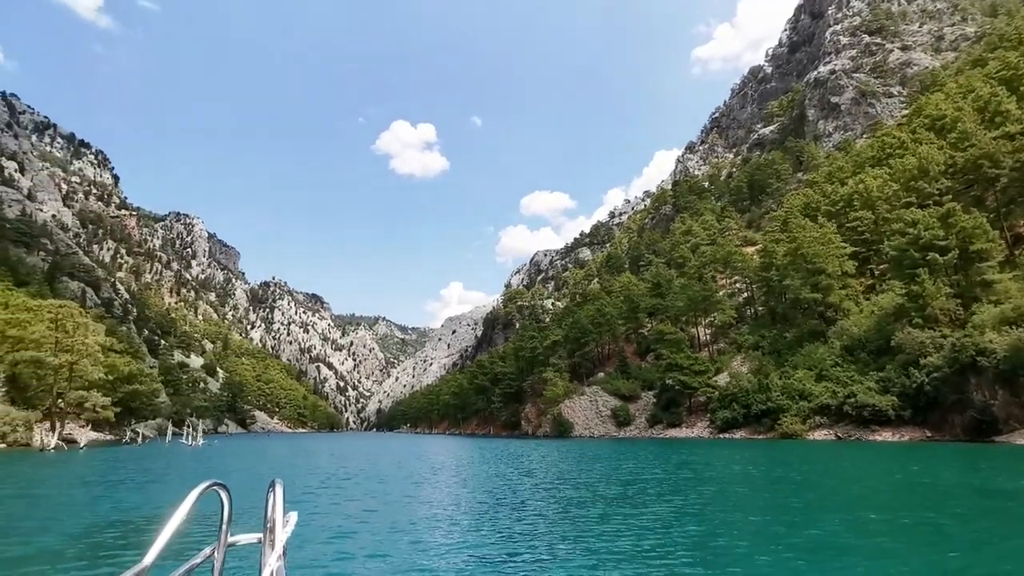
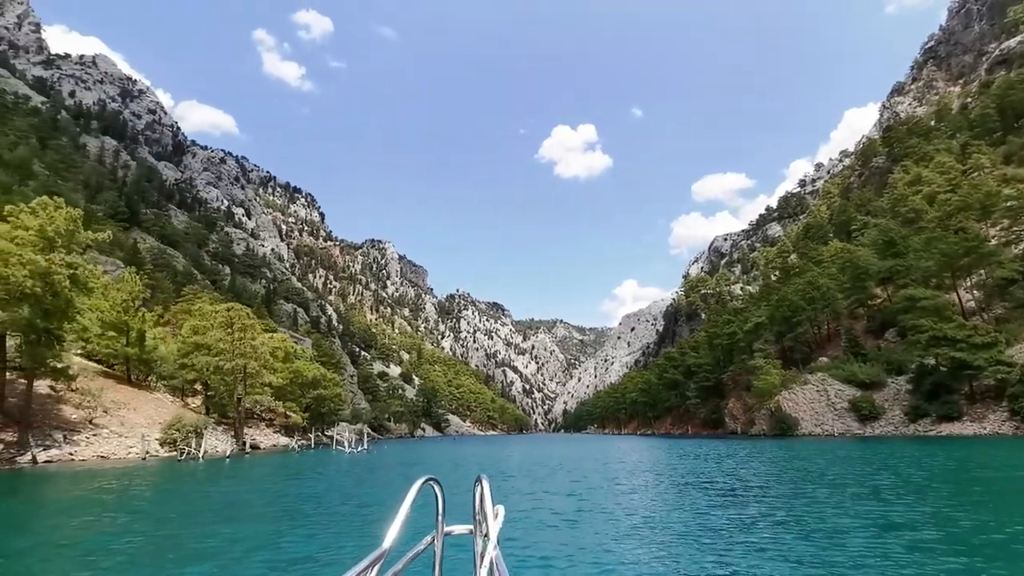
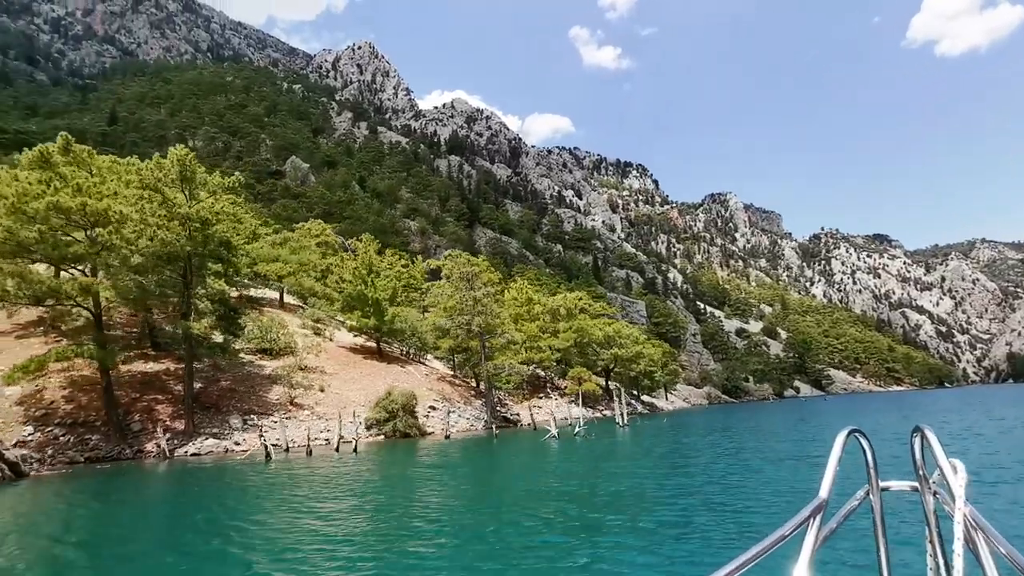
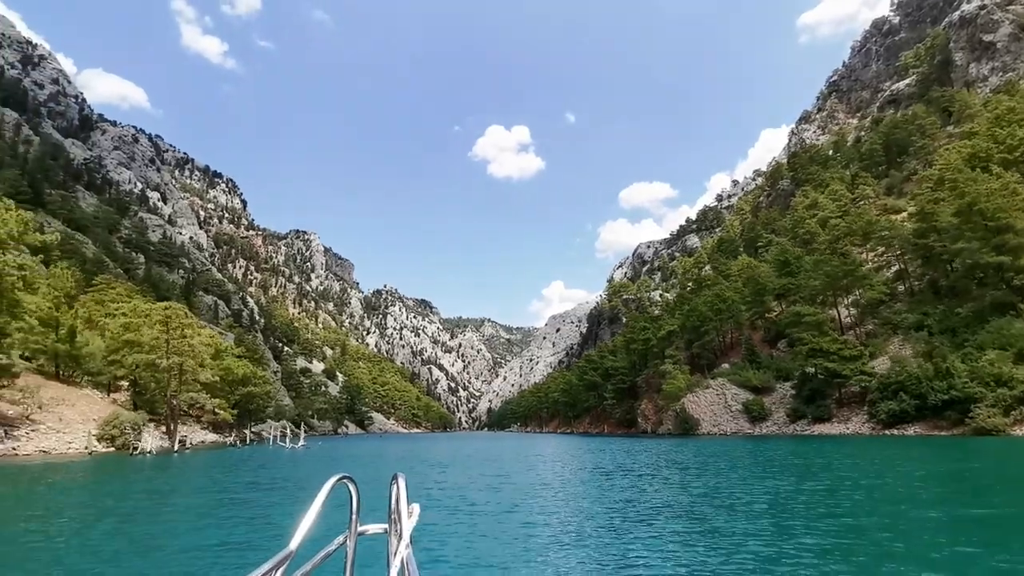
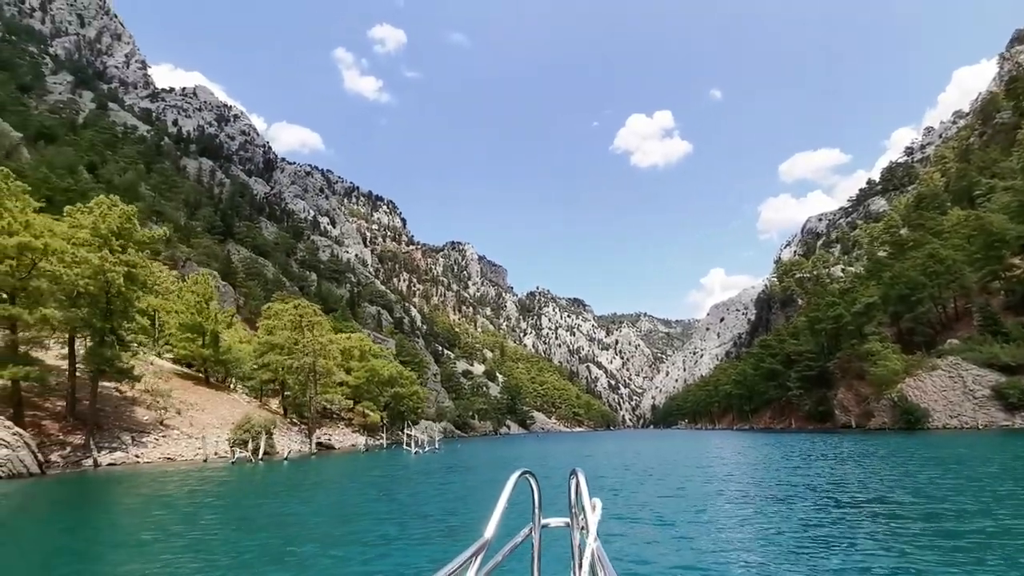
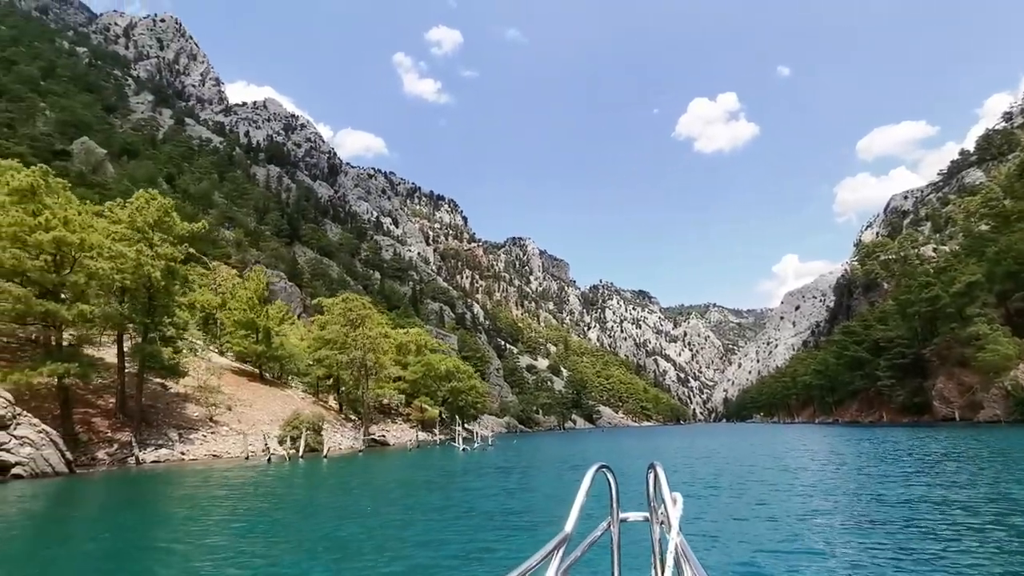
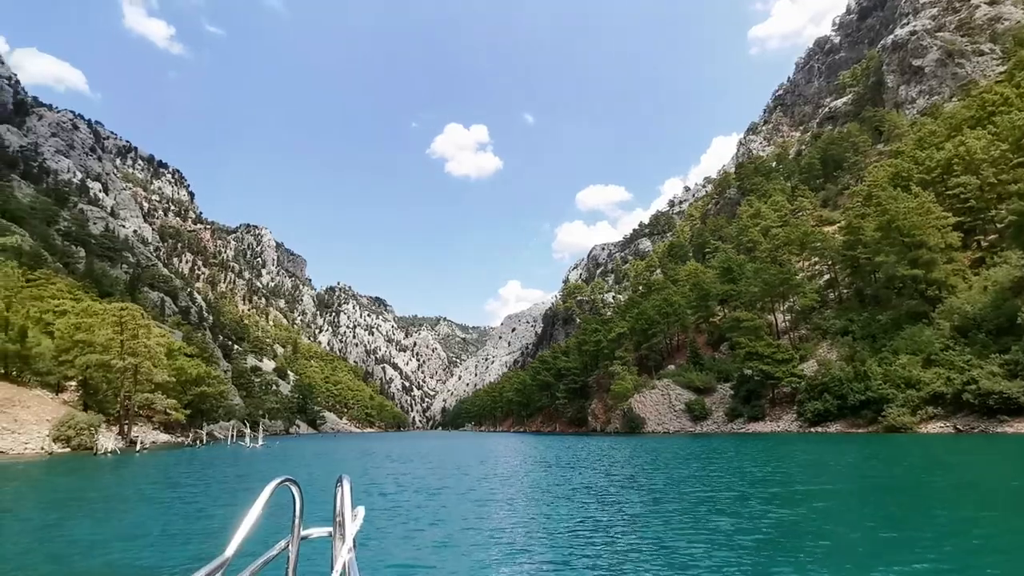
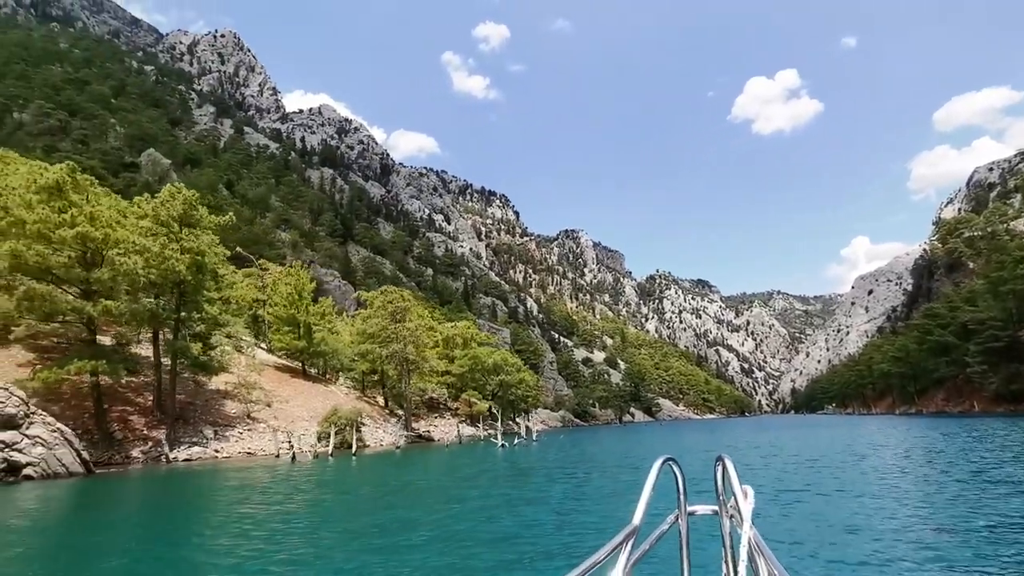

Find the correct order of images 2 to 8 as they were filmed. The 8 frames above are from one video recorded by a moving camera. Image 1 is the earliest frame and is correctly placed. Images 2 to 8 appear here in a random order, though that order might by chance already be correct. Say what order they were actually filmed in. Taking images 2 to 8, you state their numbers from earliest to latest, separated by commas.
7, 4, 2, 5, 6, 8, 3
